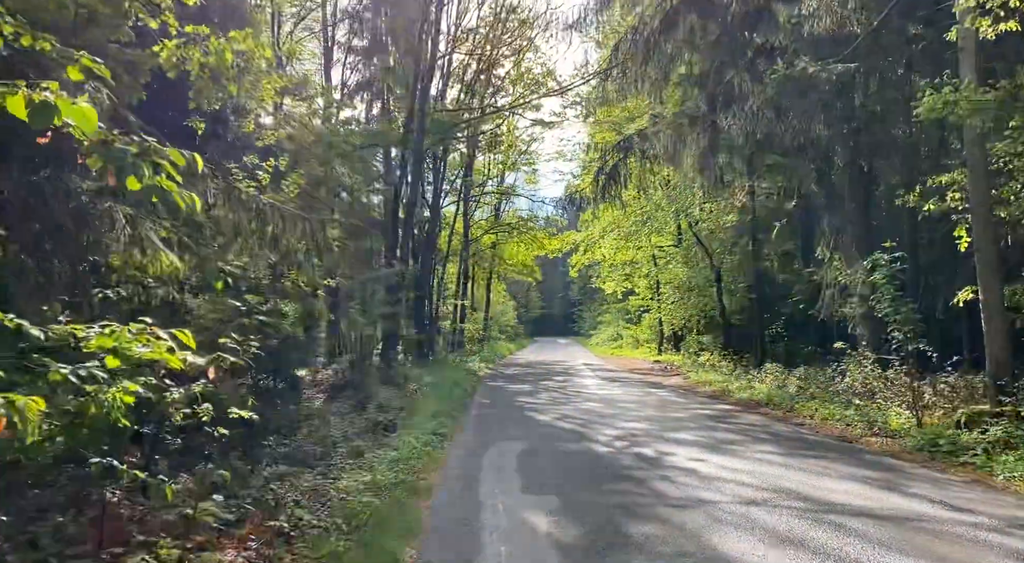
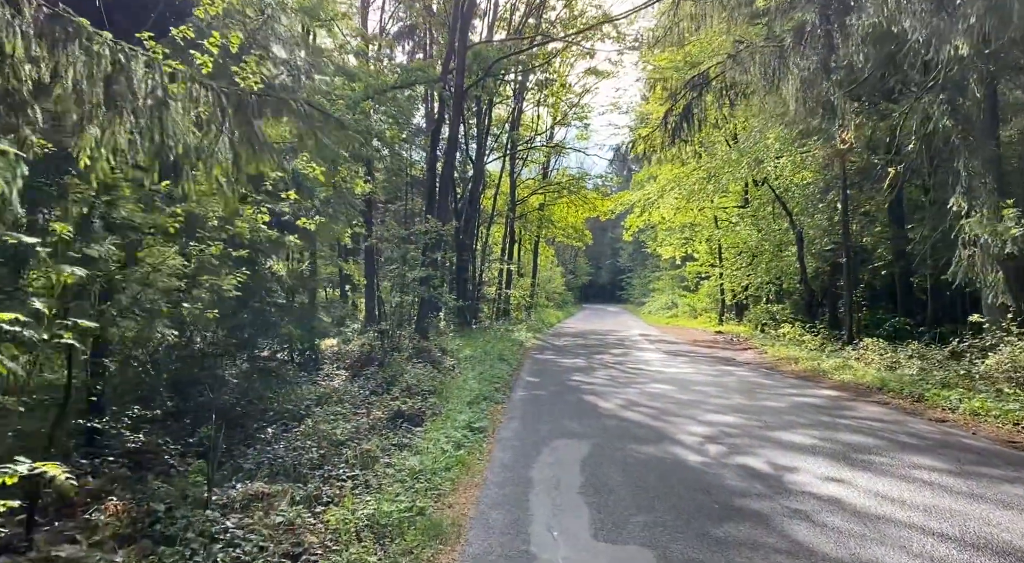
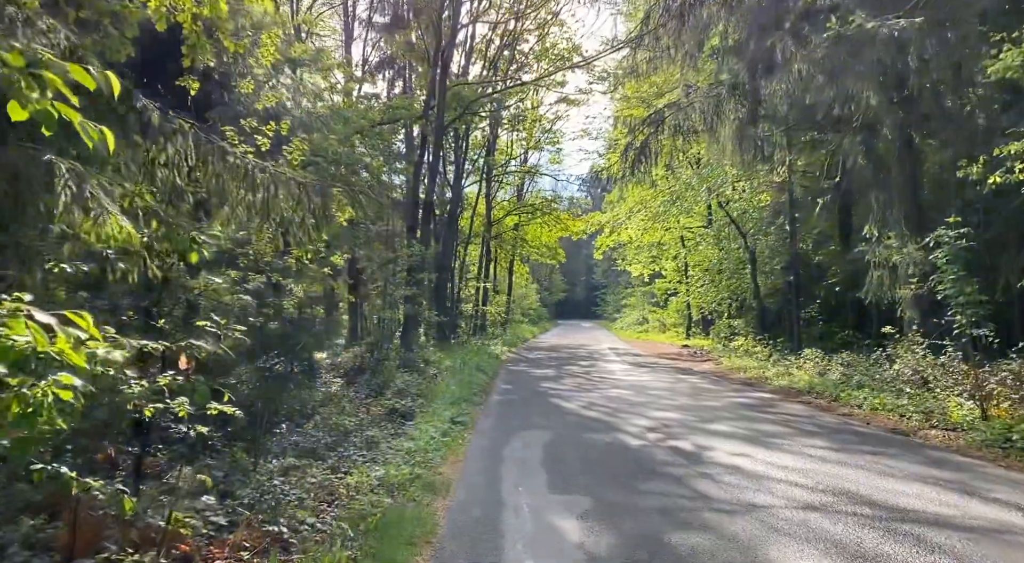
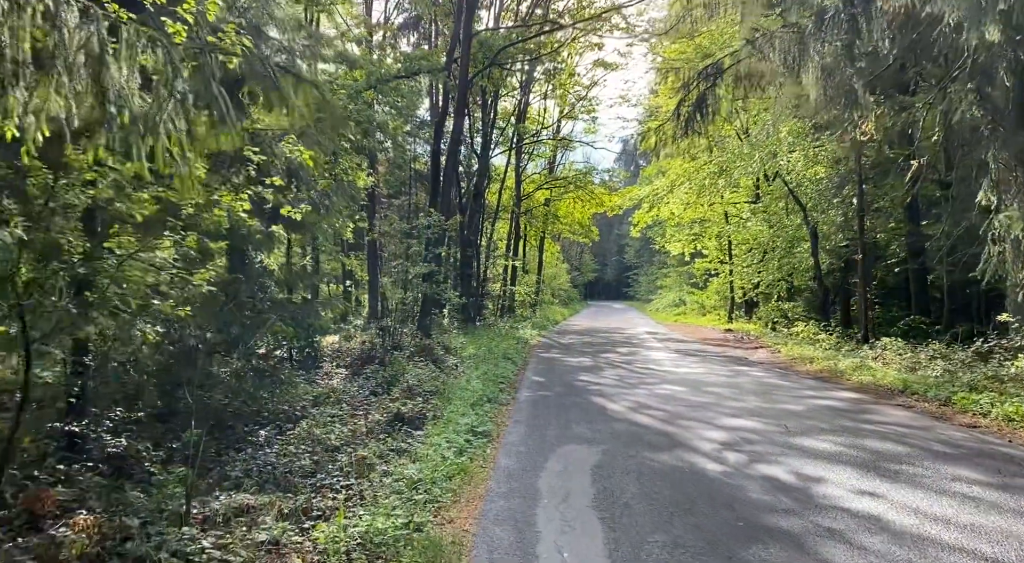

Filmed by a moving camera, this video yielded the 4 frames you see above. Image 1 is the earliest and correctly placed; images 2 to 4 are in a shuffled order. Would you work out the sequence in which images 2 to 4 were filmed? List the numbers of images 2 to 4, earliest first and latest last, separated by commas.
3, 2, 4
